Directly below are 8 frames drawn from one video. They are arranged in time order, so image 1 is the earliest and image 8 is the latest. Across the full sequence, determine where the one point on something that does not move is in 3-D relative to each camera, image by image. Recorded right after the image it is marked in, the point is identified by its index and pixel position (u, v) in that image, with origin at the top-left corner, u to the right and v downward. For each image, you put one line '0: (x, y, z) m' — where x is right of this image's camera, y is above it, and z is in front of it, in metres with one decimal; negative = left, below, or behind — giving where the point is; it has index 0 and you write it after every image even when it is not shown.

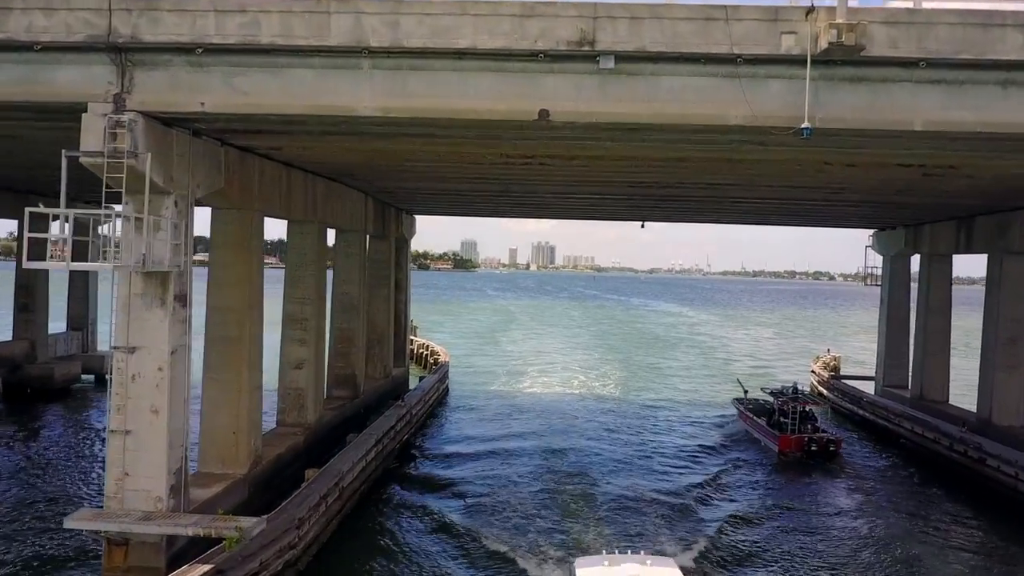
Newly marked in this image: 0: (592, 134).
0: (+1.1, +2.1, +11.0) m
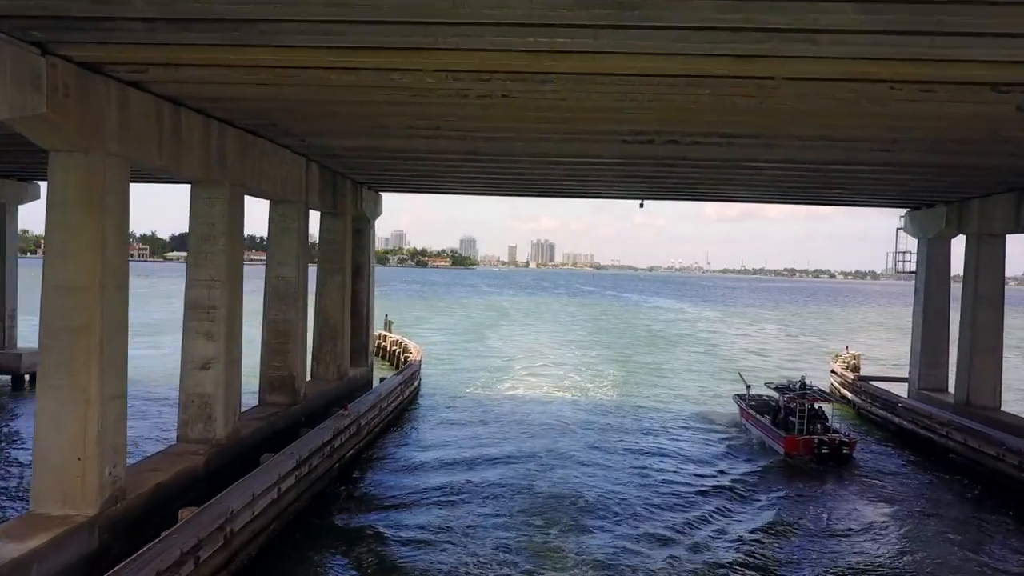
0: (+0.4, +2.4, +7.2) m
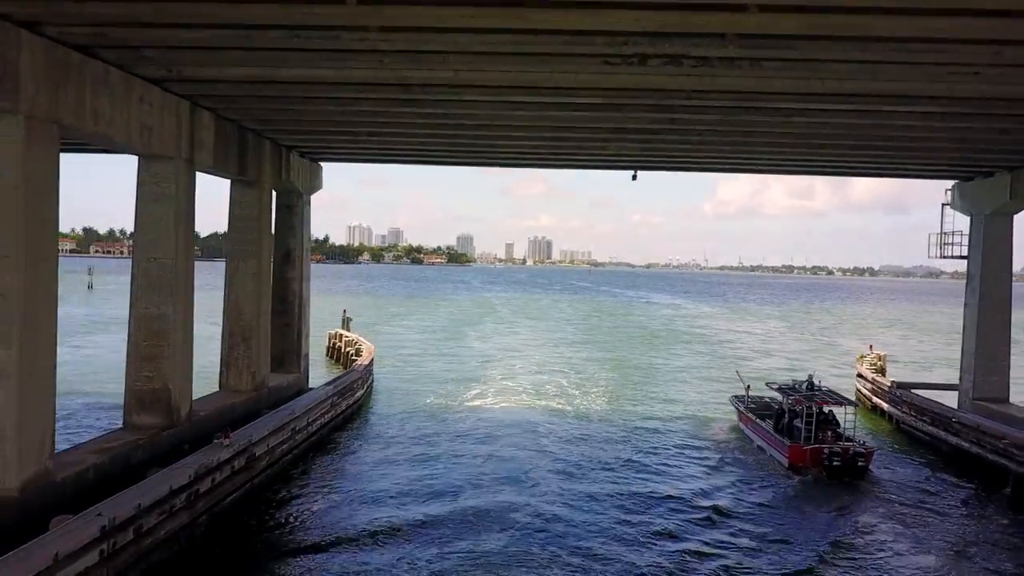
0: (-0.4, +2.7, +2.8) m
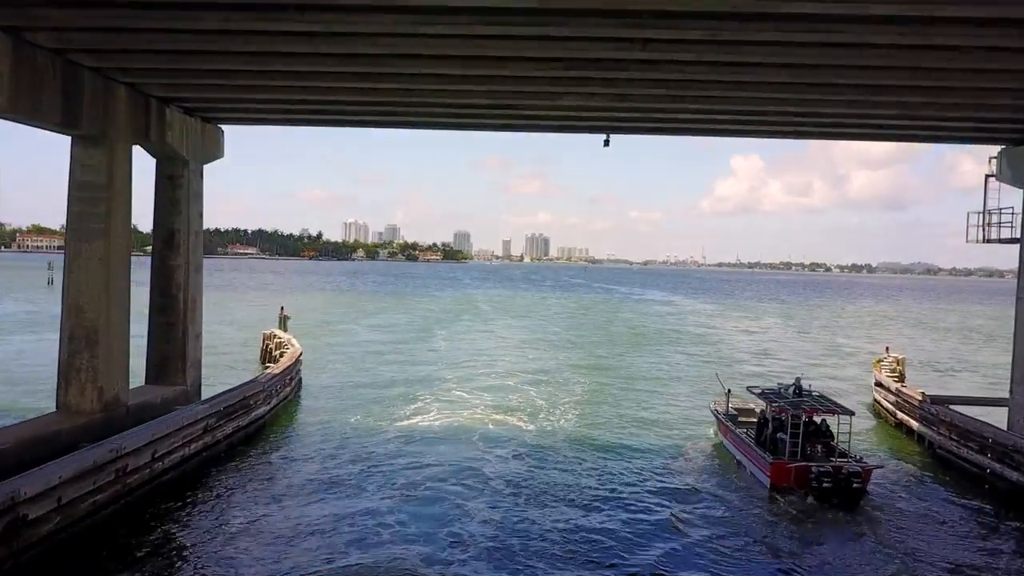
0: (-1.6, +2.8, -1.3) m
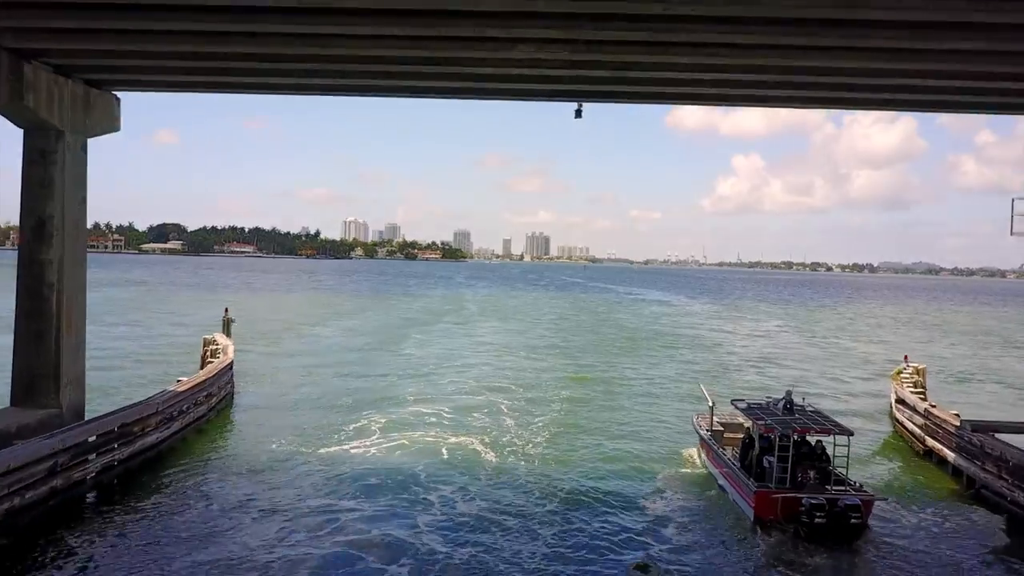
0: (-2.4, +2.8, -4.3) m
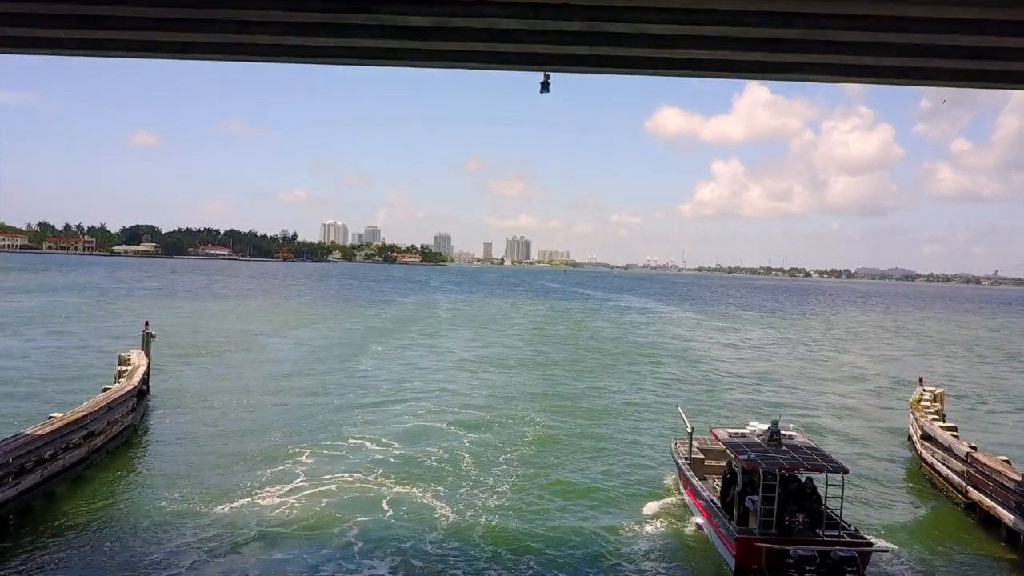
0: (-2.7, +2.6, -7.3) m
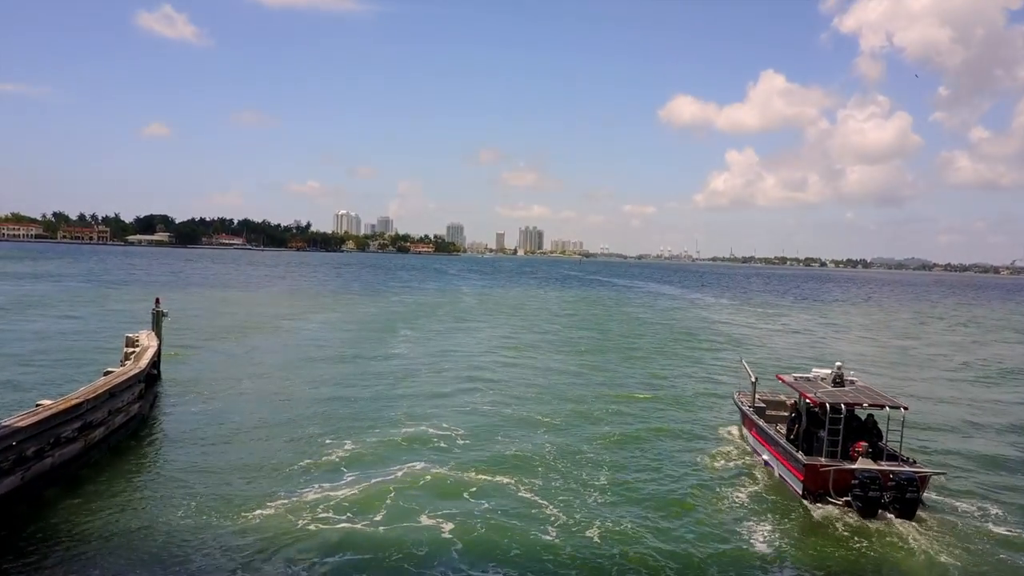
0: (-1.7, +2.9, -9.9) m
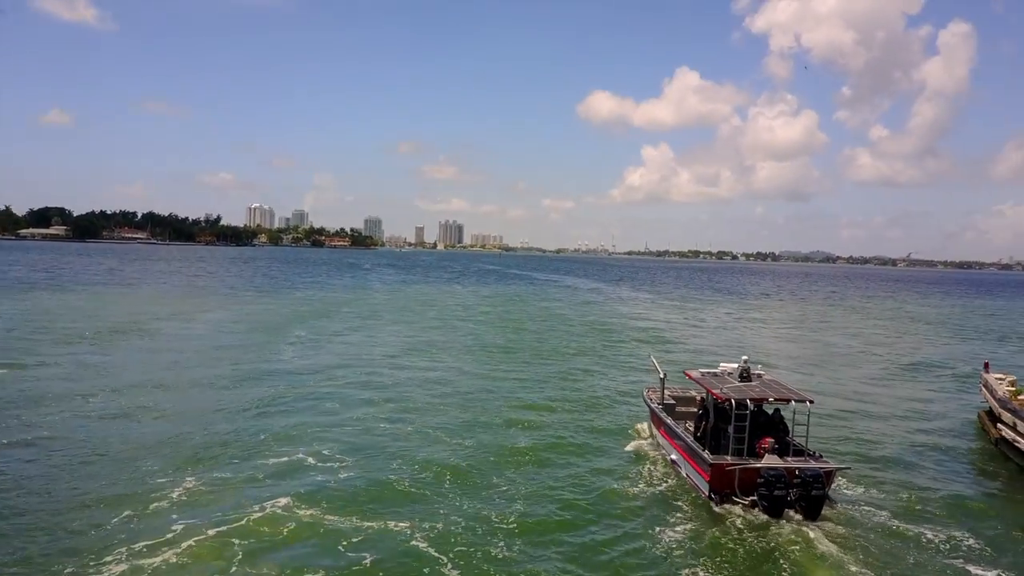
0: (-0.9, +2.7, -12.5) m
